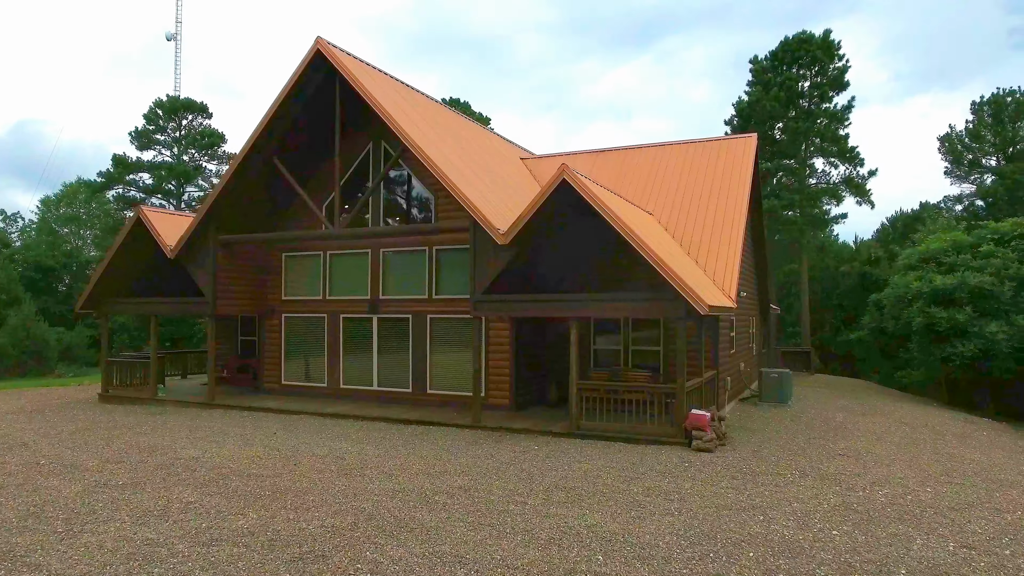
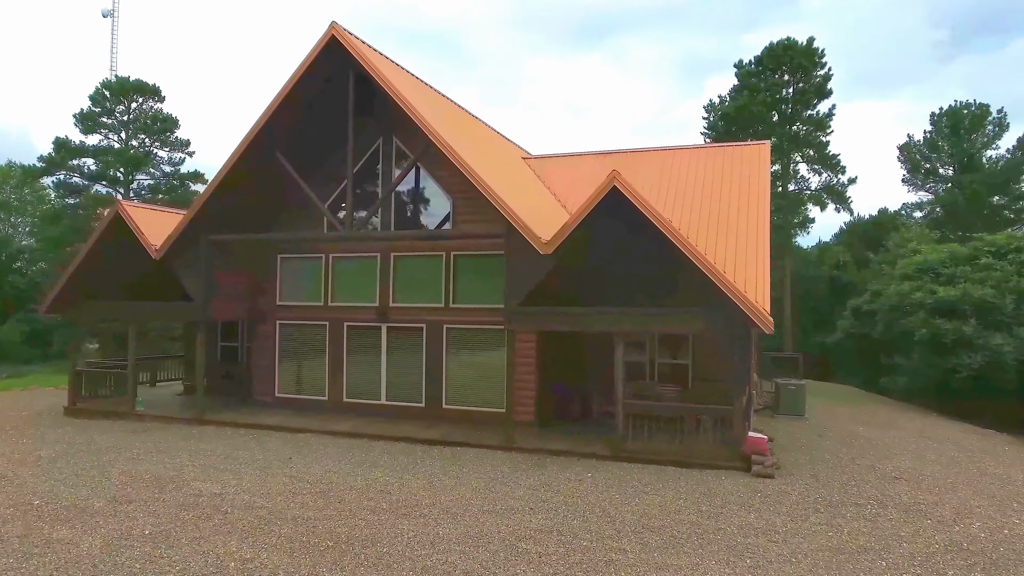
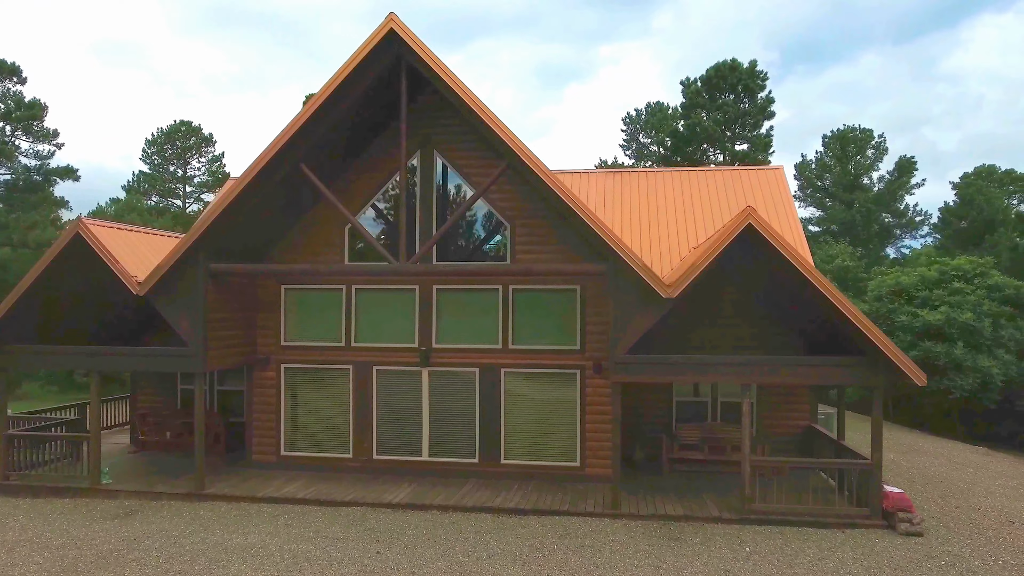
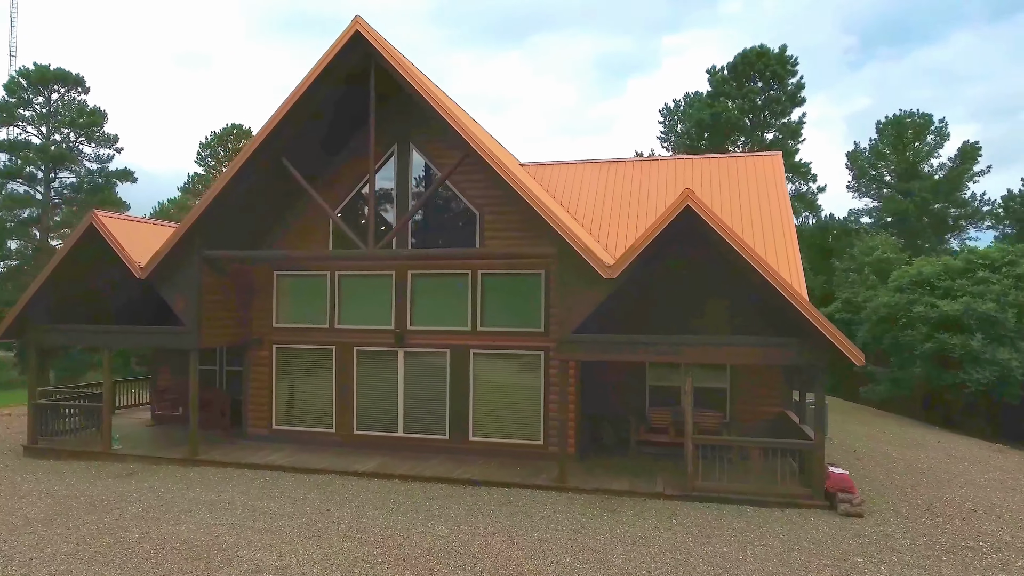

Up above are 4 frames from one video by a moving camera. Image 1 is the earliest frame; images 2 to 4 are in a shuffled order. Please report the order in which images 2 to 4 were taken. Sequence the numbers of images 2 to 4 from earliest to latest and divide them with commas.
2, 4, 3
